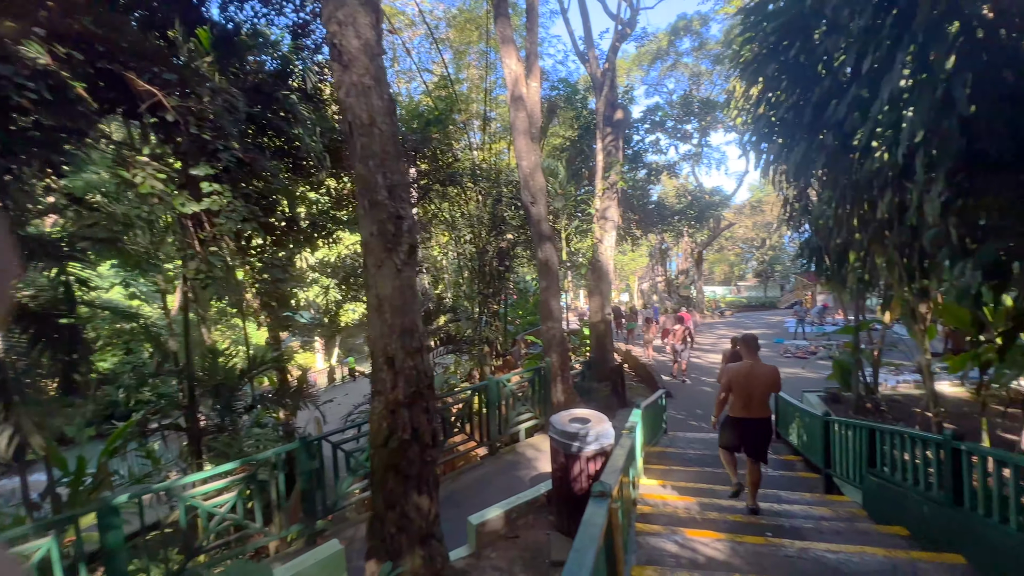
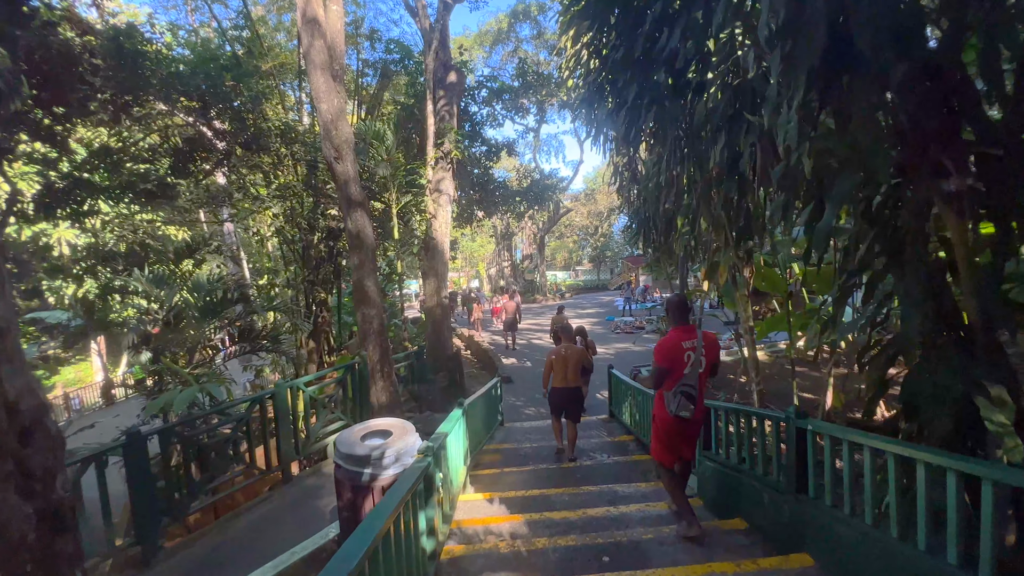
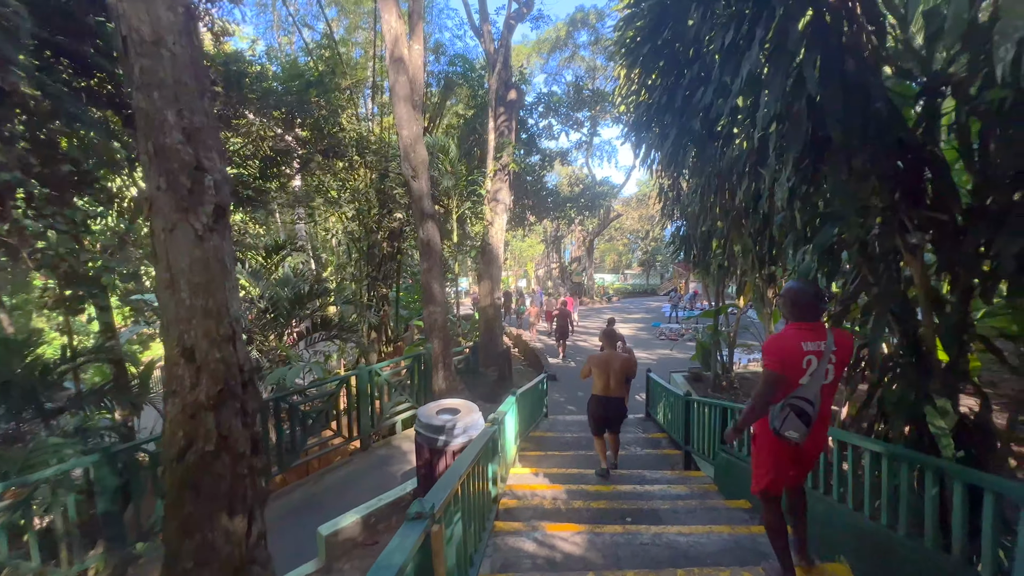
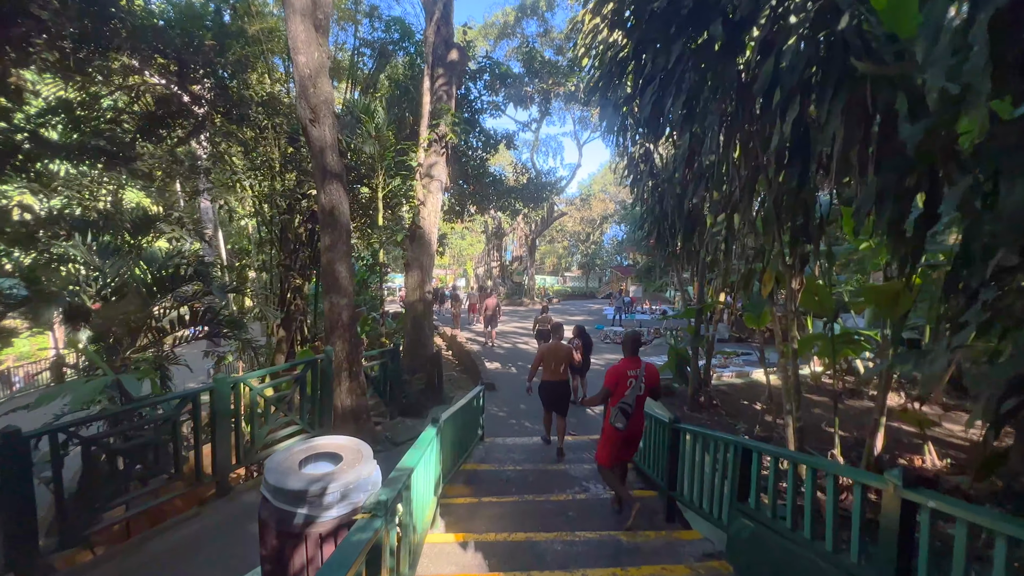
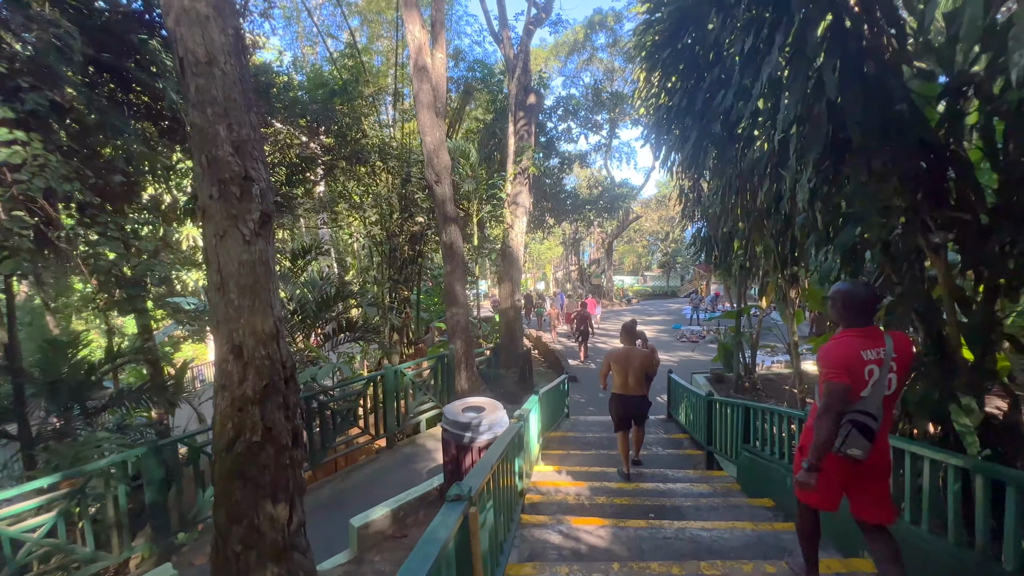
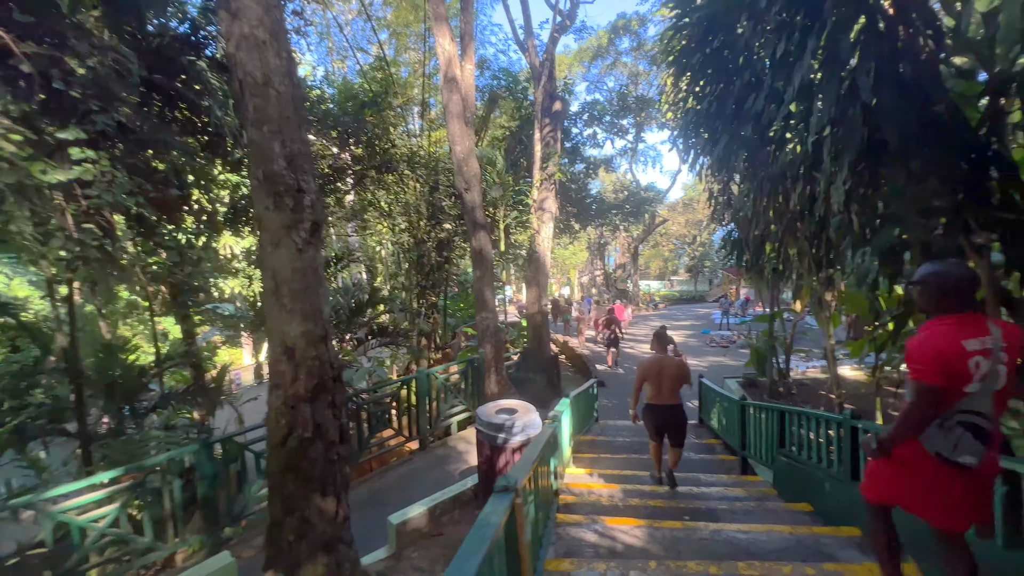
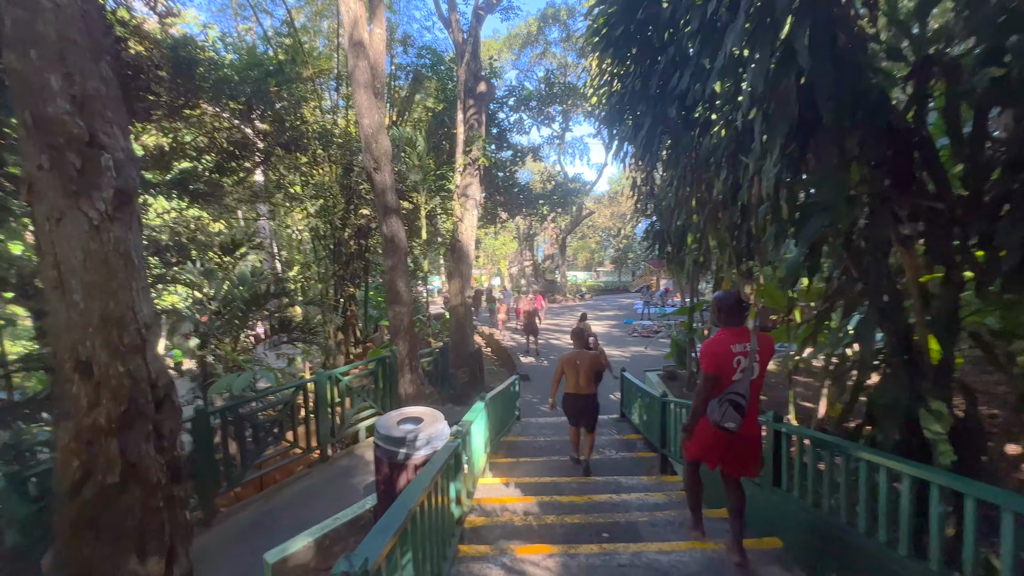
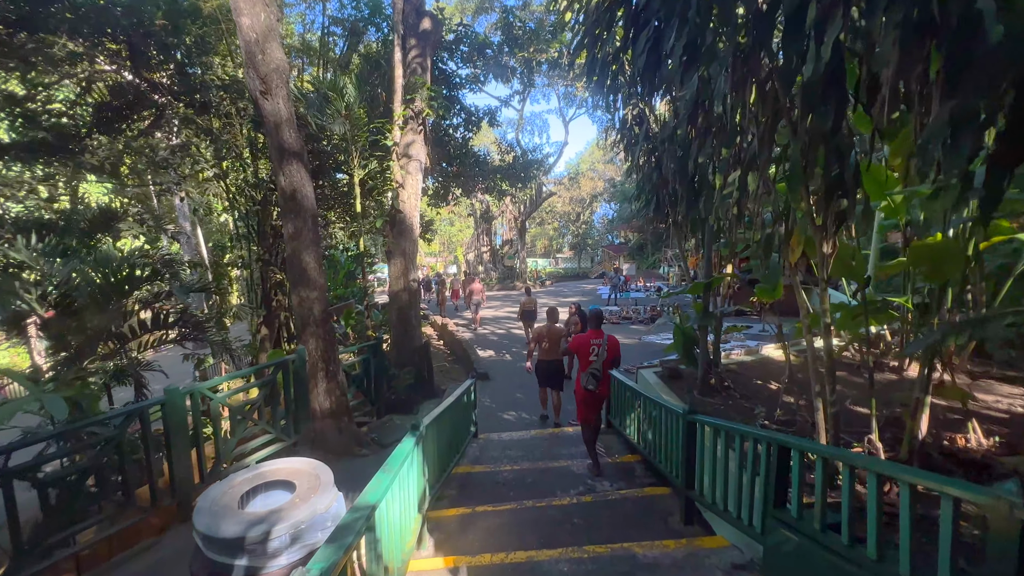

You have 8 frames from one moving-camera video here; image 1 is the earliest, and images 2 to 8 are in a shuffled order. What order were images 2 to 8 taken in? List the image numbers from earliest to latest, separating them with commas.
6, 5, 3, 7, 2, 4, 8
